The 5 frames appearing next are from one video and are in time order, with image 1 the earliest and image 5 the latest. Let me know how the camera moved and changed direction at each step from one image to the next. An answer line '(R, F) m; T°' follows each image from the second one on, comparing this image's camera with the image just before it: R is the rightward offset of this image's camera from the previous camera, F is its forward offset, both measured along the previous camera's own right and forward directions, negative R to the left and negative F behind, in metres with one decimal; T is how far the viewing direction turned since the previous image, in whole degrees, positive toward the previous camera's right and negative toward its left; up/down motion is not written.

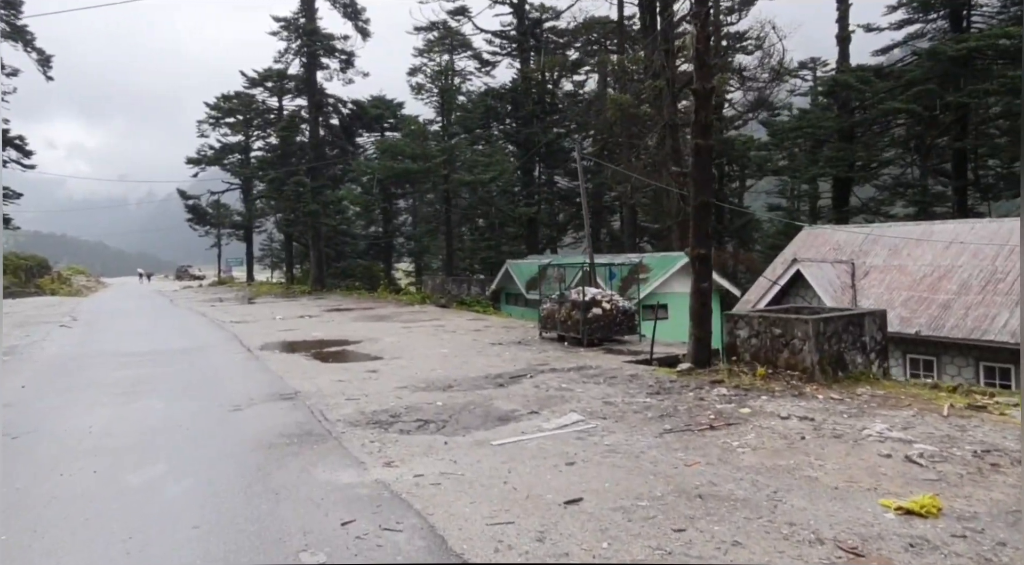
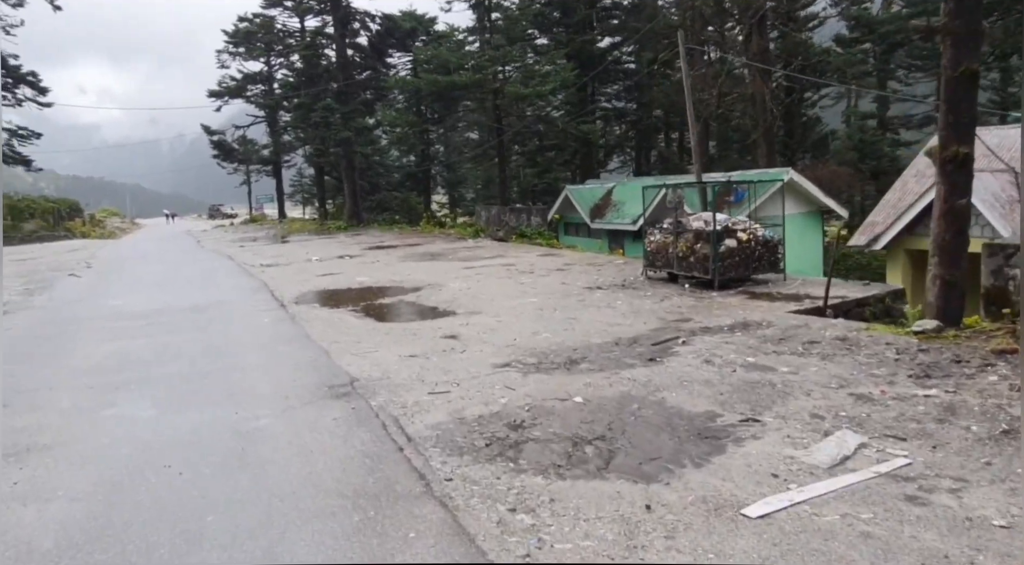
(-1.1, +3.1) m; -3°
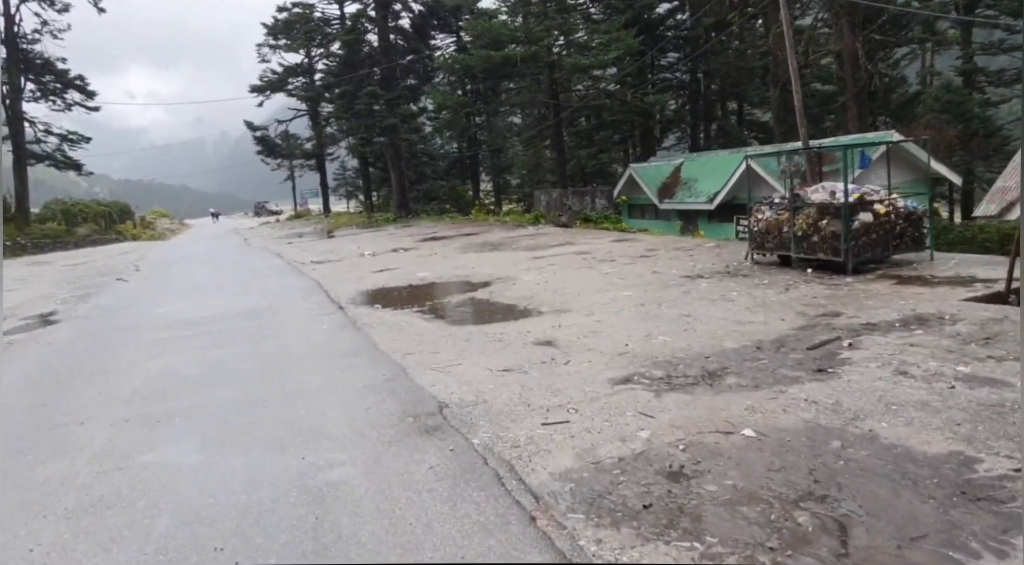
(-0.6, +1.3) m; -4°
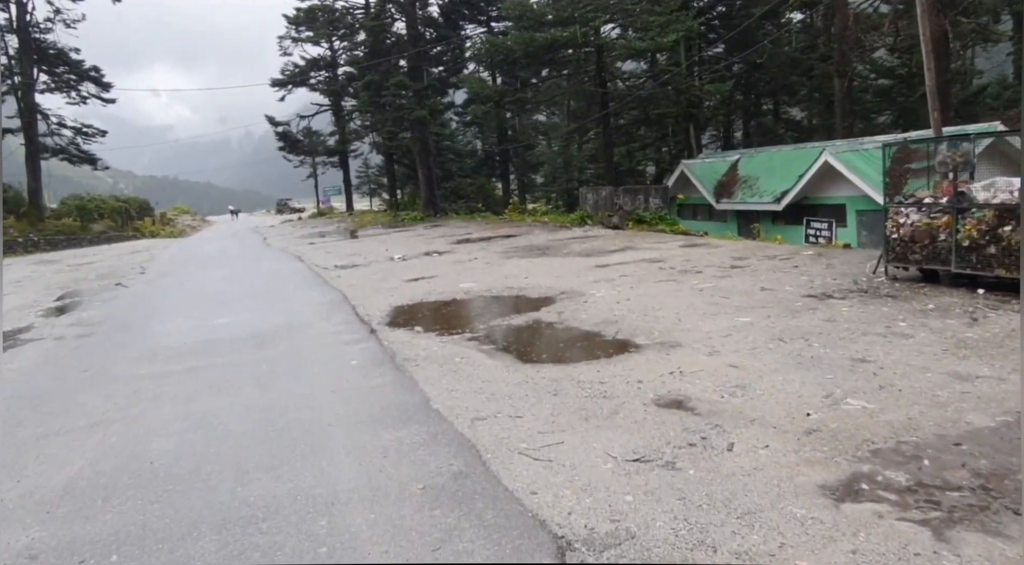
(-0.6, +2.2) m; -1°
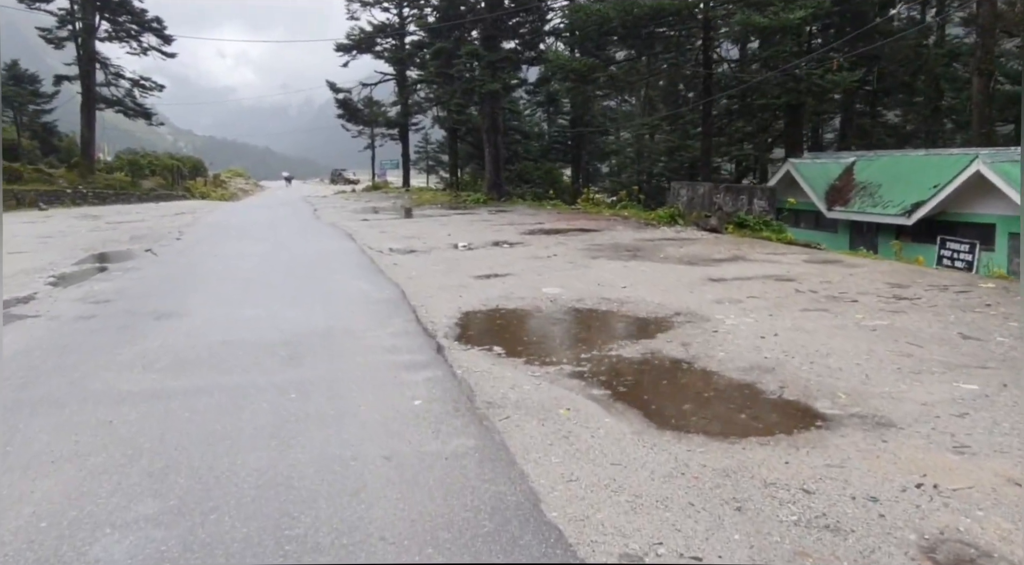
(-0.6, +1.9) m; -4°
